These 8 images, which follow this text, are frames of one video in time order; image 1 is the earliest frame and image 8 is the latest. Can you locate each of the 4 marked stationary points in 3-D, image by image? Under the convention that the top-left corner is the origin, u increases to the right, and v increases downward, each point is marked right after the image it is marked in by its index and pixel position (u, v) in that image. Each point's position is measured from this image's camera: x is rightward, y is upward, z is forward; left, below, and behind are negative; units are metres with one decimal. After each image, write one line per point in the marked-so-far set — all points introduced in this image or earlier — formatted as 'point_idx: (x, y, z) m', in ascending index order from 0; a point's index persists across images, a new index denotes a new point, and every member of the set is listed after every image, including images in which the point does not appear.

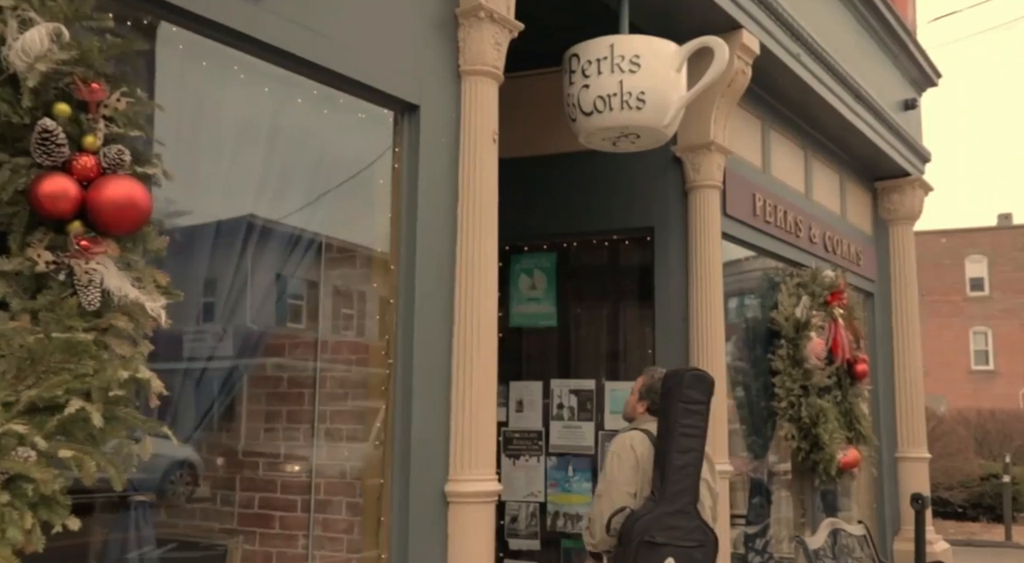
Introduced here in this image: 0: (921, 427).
0: (+4.0, -1.4, +10.3) m
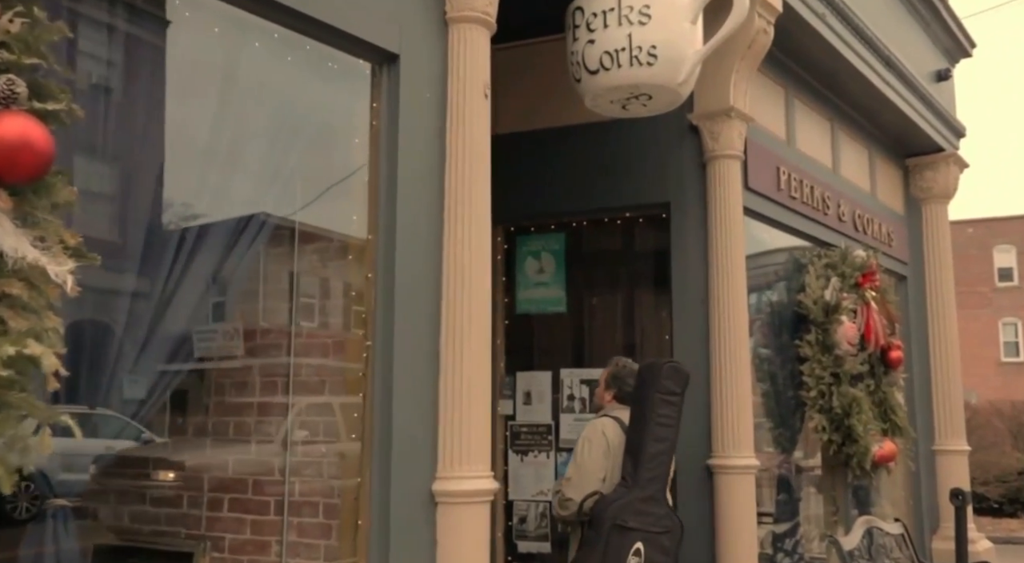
0: (+4.1, -1.3, +9.7) m
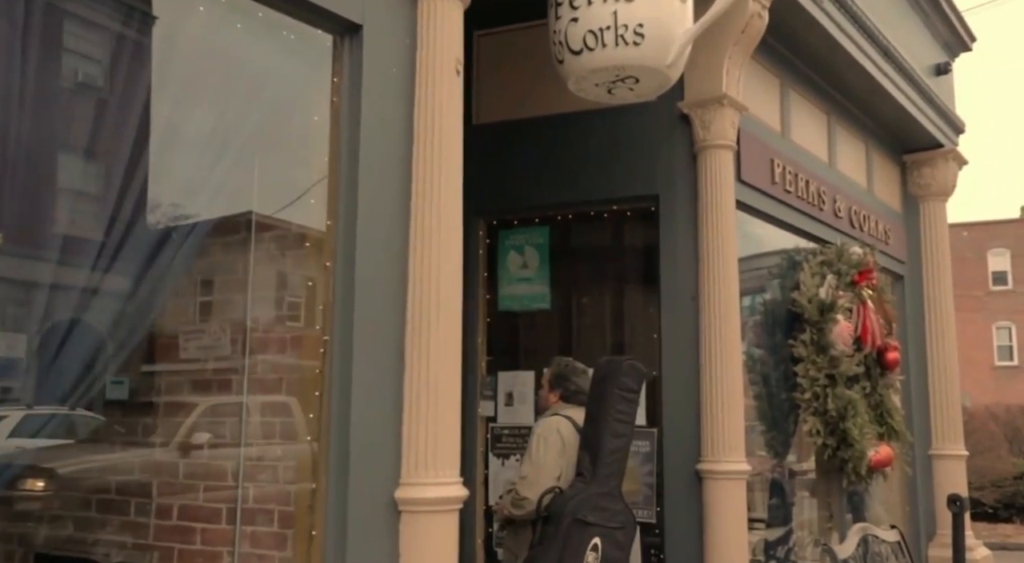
0: (+4.0, -1.3, +9.4) m
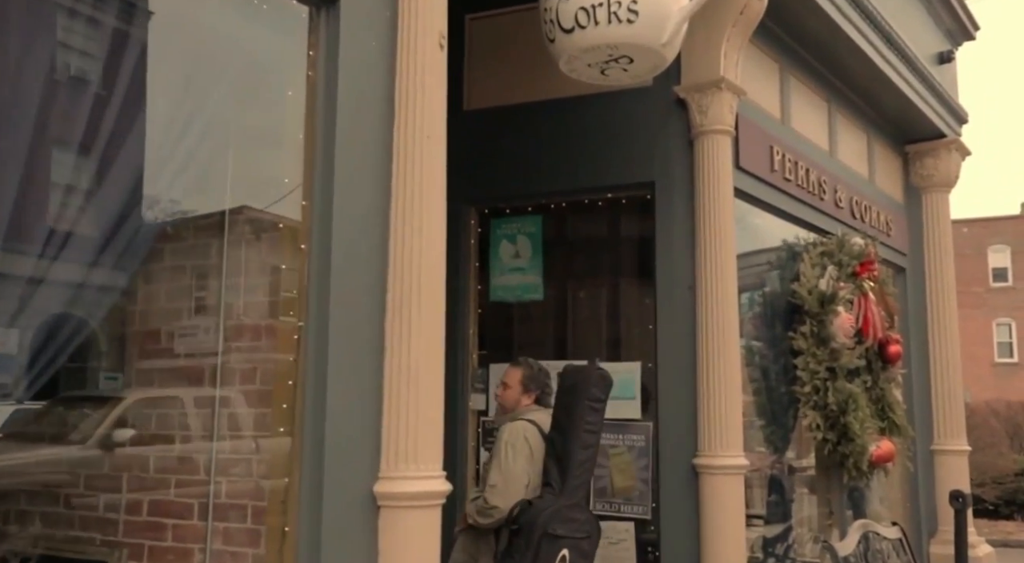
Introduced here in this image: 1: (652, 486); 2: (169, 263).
0: (+3.9, -1.2, +9.2) m
1: (+0.8, -1.1, +5.7) m
2: (-1.2, +0.1, +3.7) m
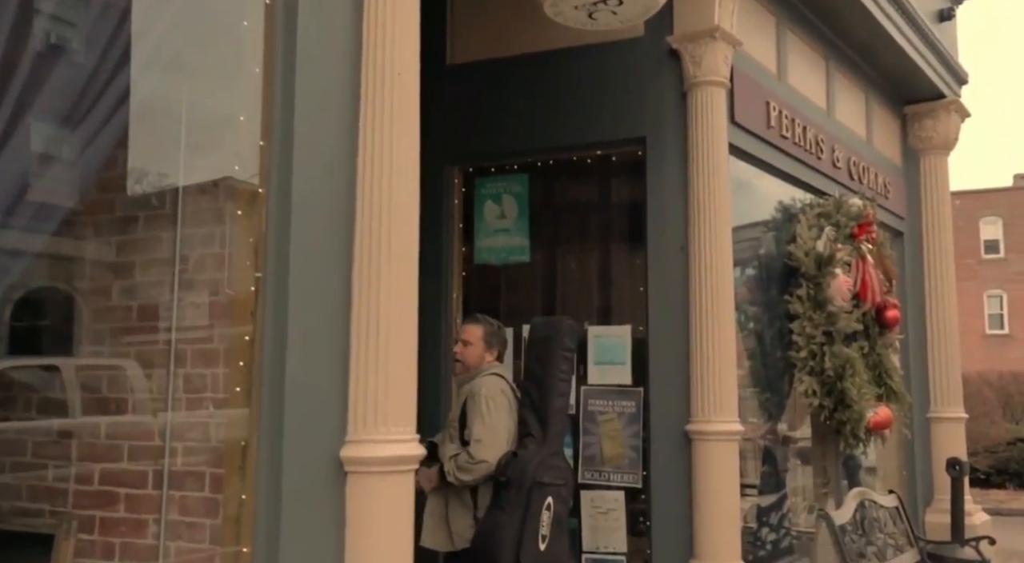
0: (+3.8, -0.9, +9.0) m
1: (+0.7, -0.9, +5.5) m
2: (-1.3, +0.2, +3.4) m
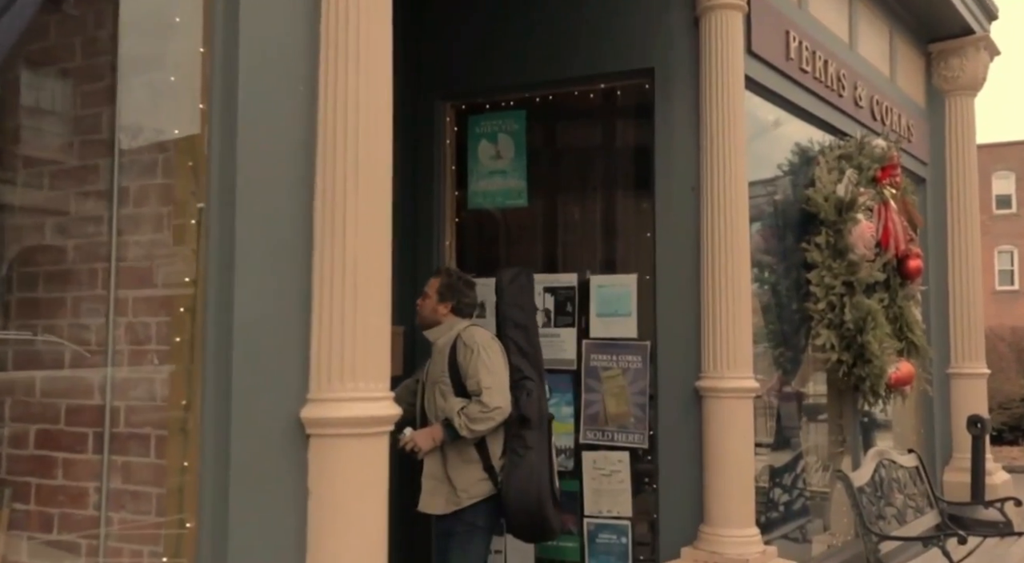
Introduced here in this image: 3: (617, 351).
0: (+3.8, -0.5, +8.6) m
1: (+0.7, -0.6, +5.0) m
2: (-1.3, +0.4, +3.0) m
3: (+0.5, -0.3, +5.1) m
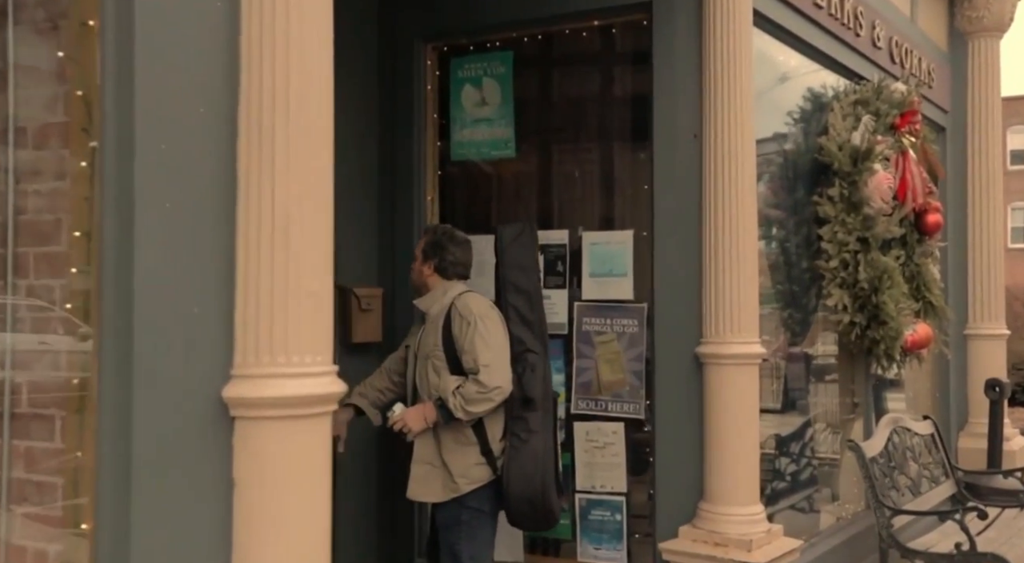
0: (+3.8, -0.1, +8.1) m
1: (+0.6, -0.4, +4.6) m
2: (-1.4, +0.5, +2.6) m
3: (+0.4, -0.1, +4.7) m
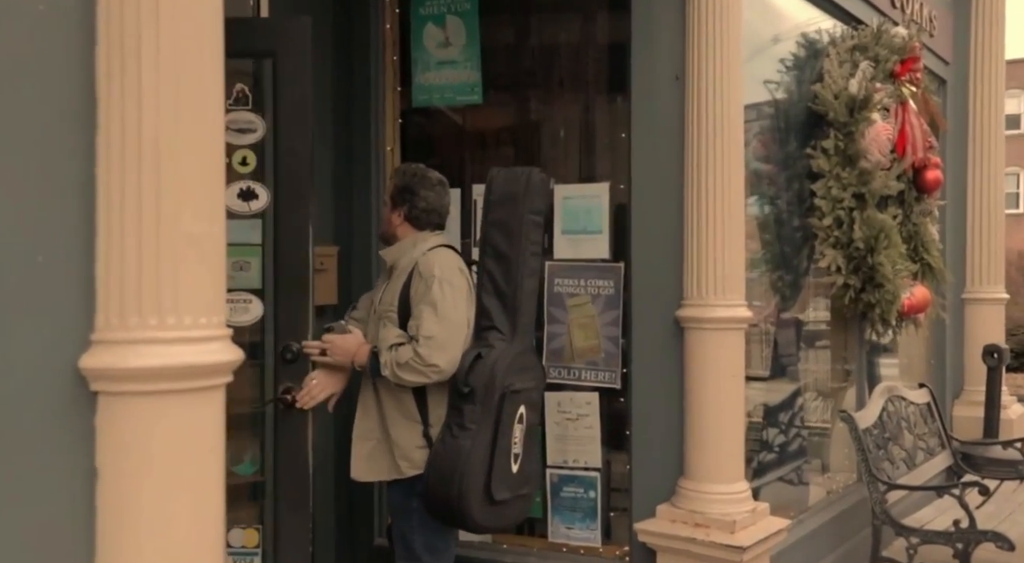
0: (+3.6, +0.2, +7.7) m
1: (+0.4, -0.3, +4.2) m
2: (-1.6, +0.6, +2.1) m
3: (+0.3, 0.0, +4.3) m
